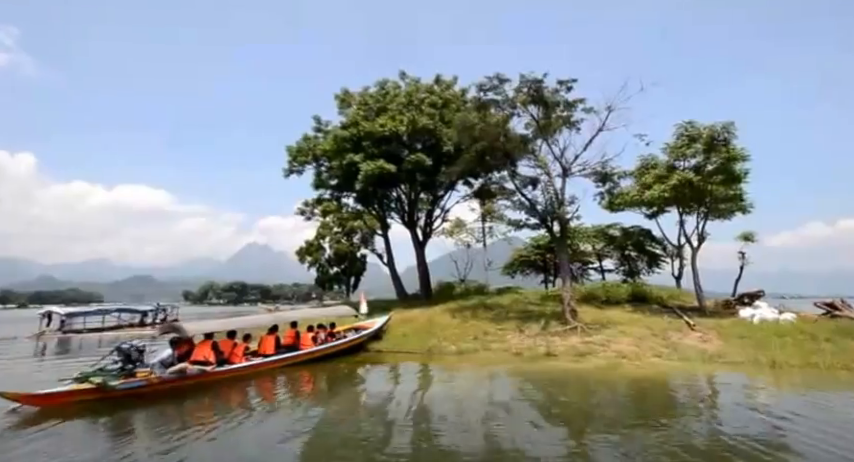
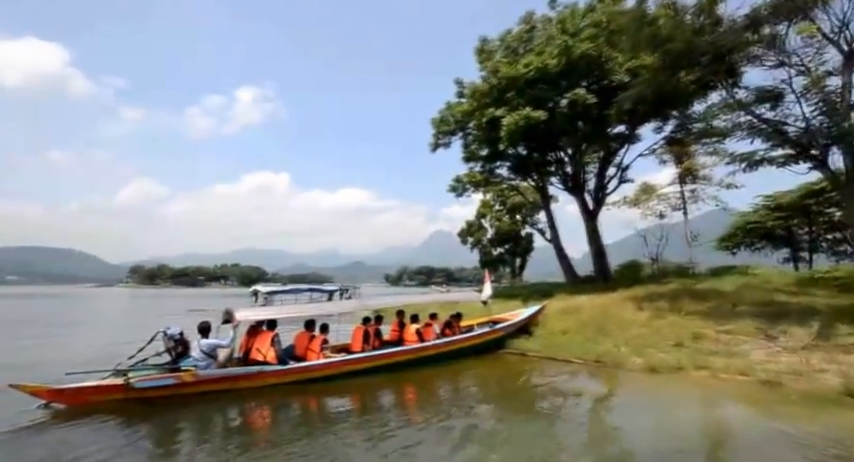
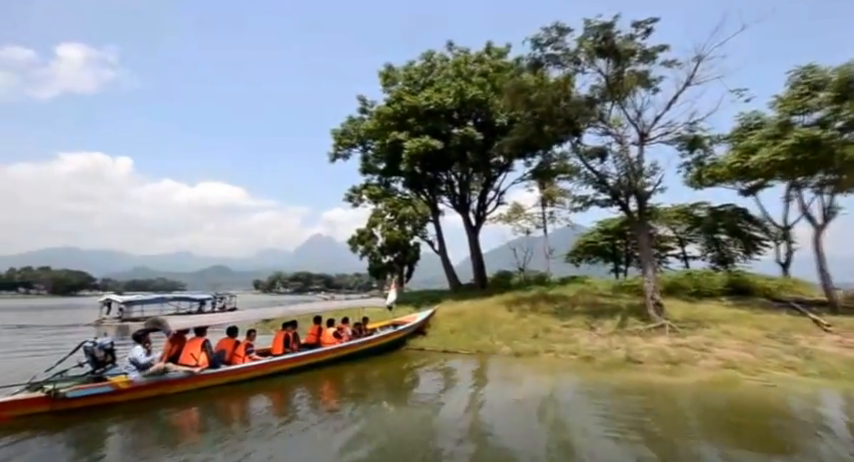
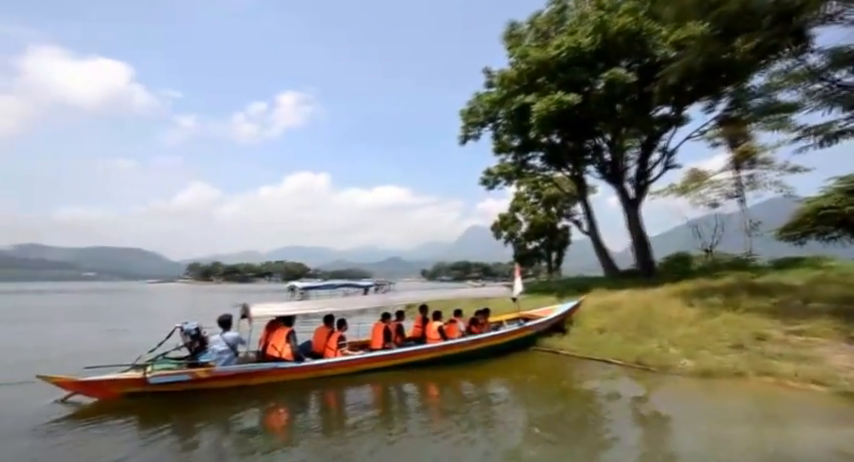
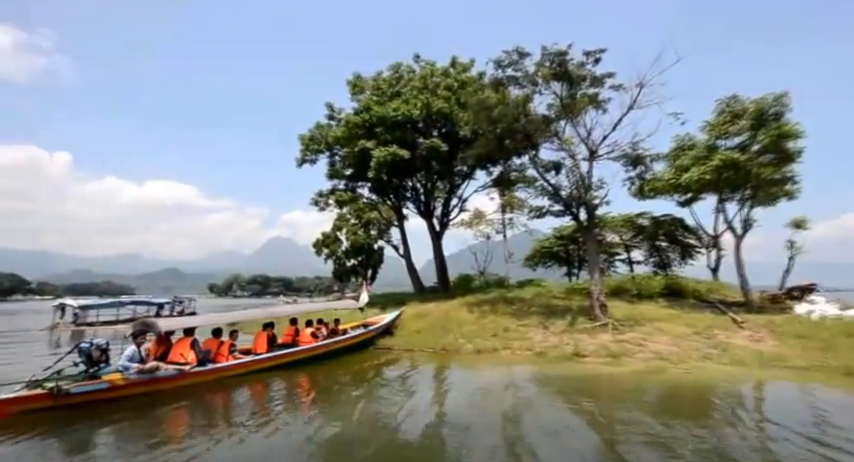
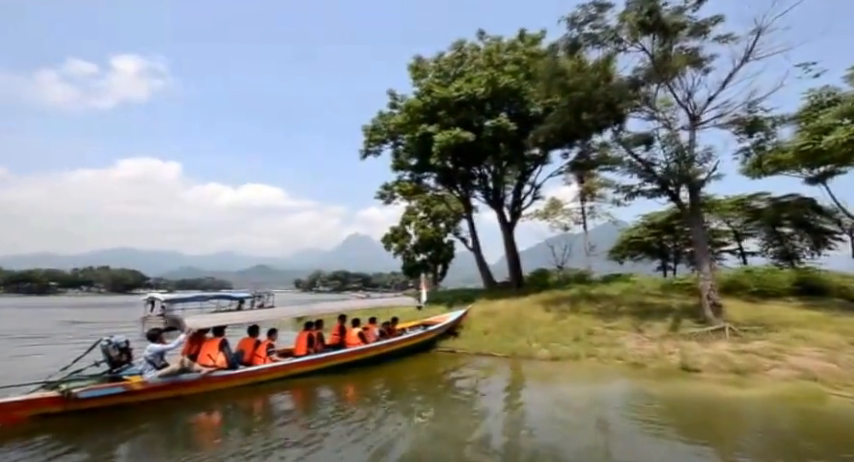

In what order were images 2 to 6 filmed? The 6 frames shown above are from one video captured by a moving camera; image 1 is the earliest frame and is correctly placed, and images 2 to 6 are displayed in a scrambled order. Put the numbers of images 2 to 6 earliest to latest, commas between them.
5, 3, 6, 2, 4
